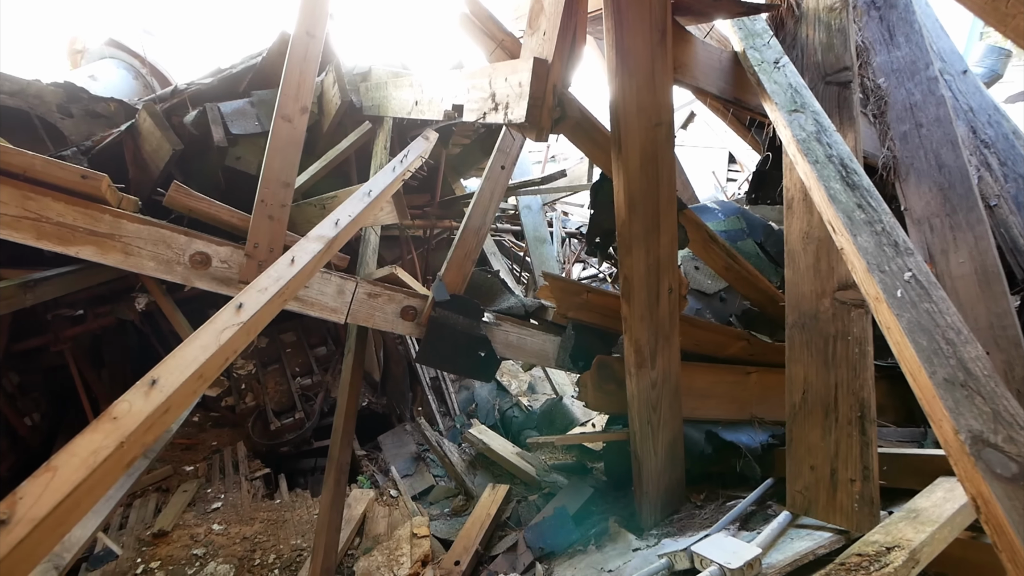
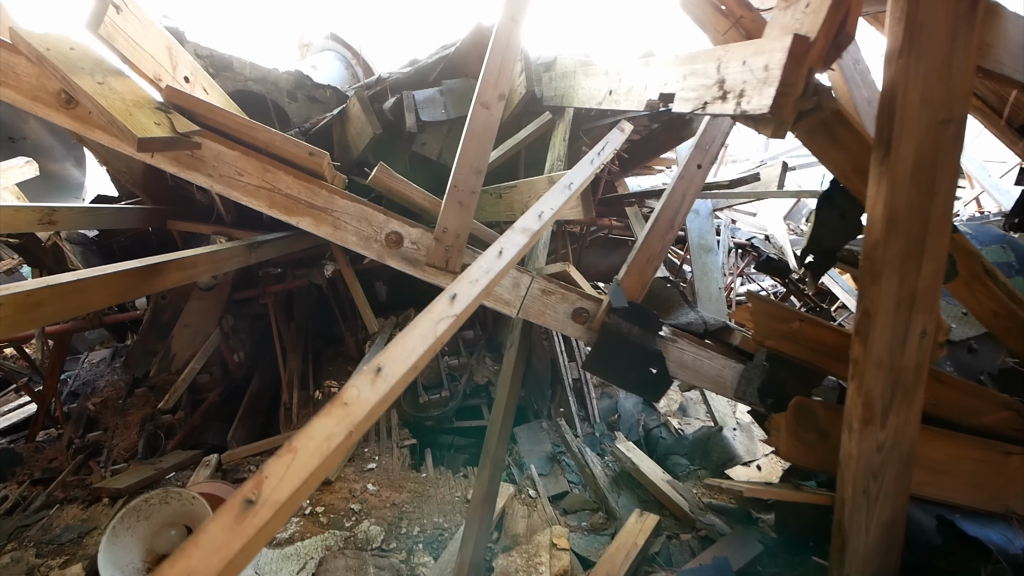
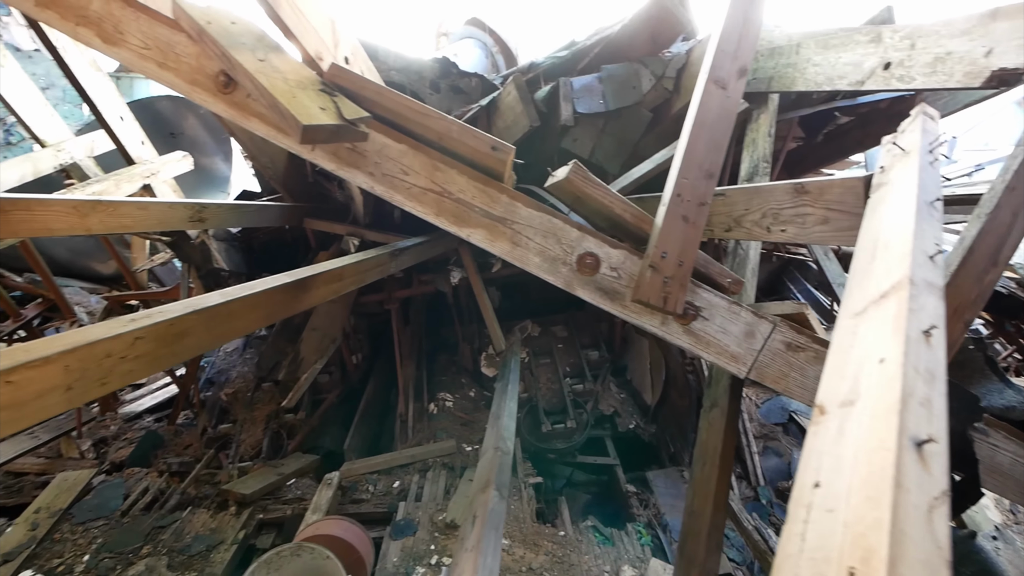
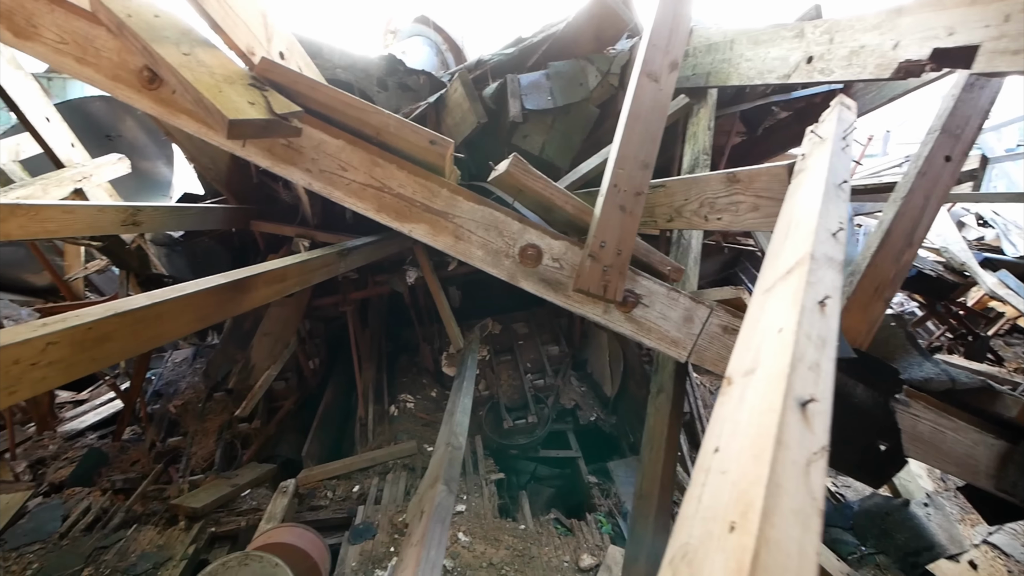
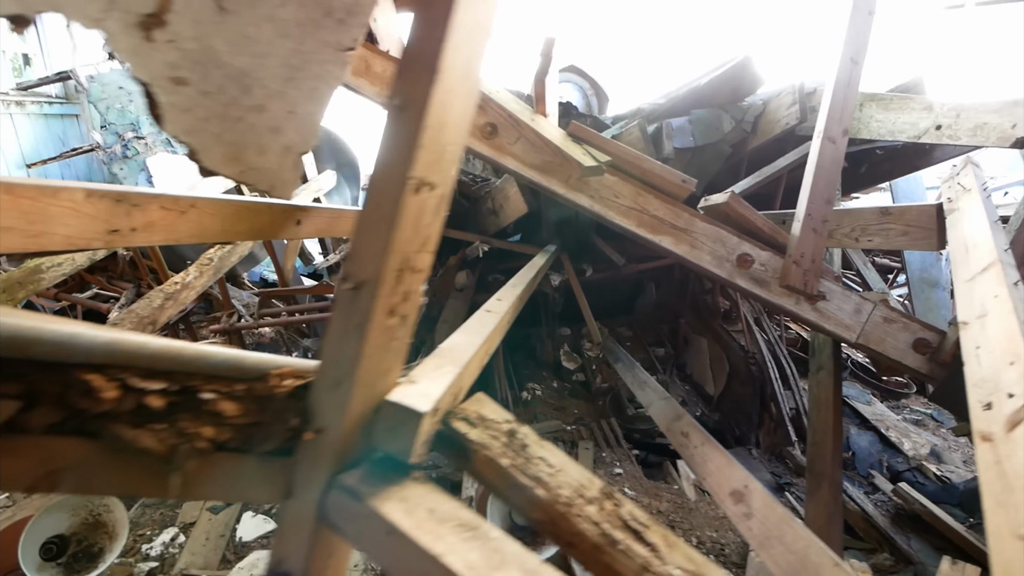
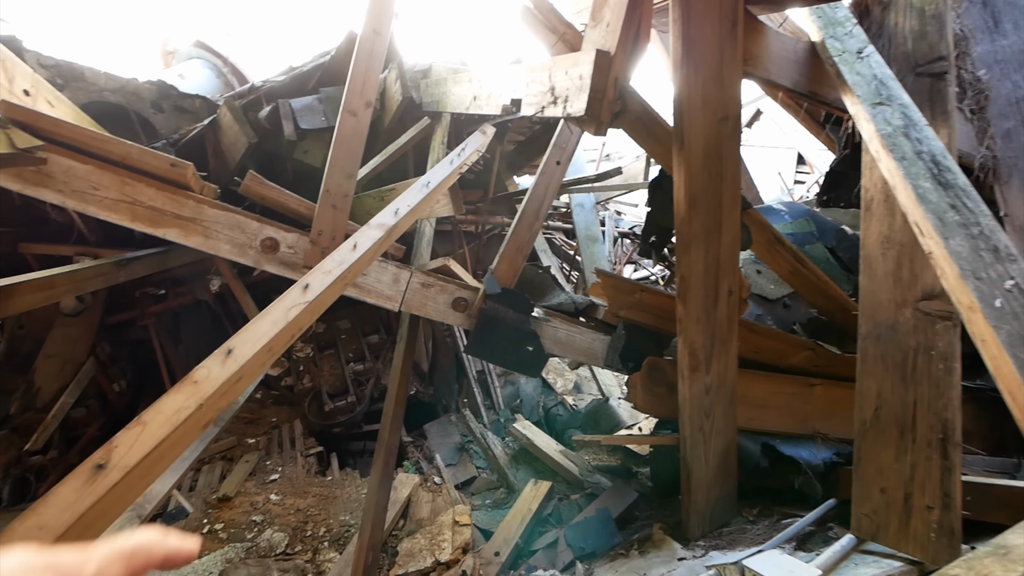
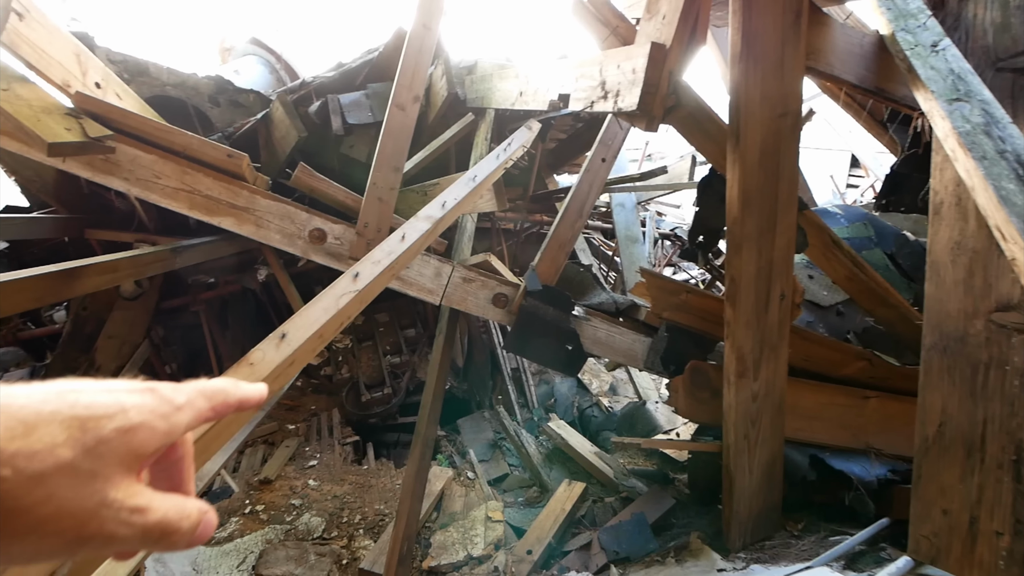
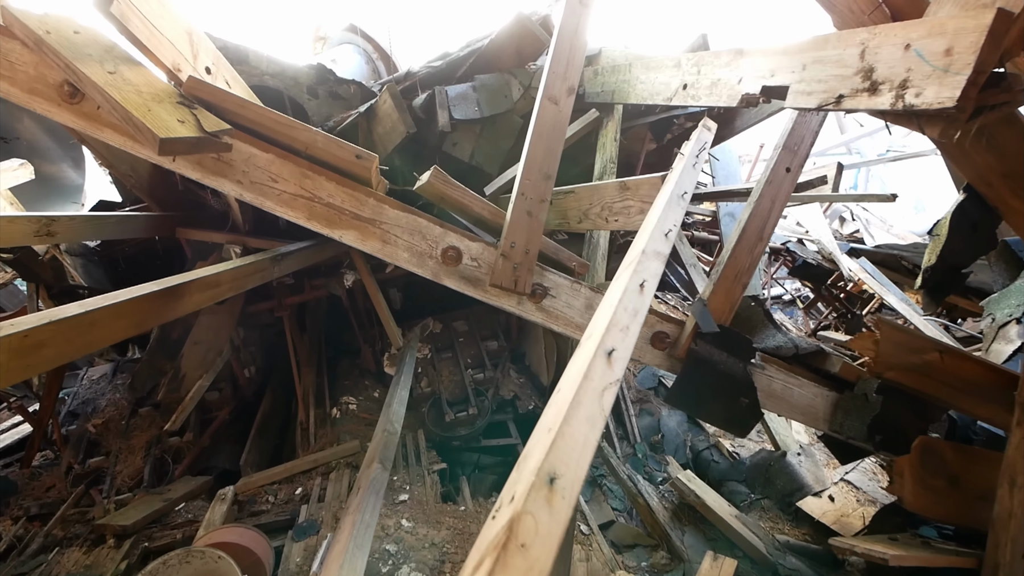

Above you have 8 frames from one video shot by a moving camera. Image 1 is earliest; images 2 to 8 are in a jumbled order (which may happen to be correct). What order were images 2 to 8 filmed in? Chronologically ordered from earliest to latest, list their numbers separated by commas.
6, 7, 2, 8, 4, 3, 5
